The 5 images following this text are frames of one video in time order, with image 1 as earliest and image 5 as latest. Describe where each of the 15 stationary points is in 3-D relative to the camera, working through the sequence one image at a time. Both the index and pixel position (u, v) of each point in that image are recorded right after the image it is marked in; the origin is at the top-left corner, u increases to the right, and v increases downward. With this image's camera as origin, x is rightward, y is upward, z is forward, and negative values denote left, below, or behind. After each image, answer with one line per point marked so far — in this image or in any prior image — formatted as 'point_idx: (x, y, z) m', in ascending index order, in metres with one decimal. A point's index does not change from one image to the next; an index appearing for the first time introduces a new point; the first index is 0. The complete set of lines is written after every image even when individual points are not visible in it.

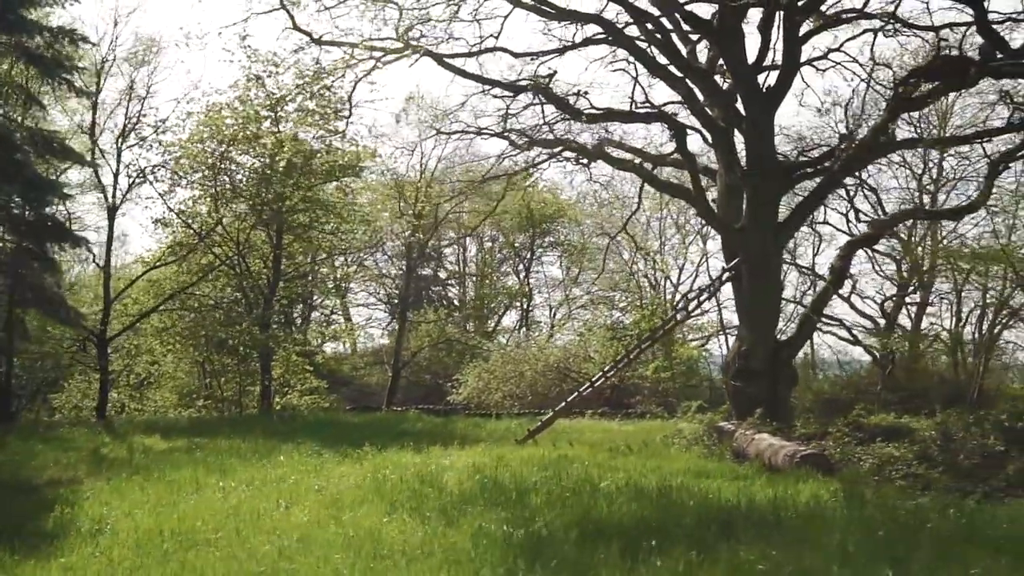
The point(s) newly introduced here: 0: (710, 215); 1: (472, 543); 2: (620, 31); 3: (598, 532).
0: (+3.1, +1.1, +14.7) m
1: (-0.2, -1.6, +6.0) m
2: (+1.8, +4.4, +16.0) m
3: (+0.6, -1.5, +5.8) m
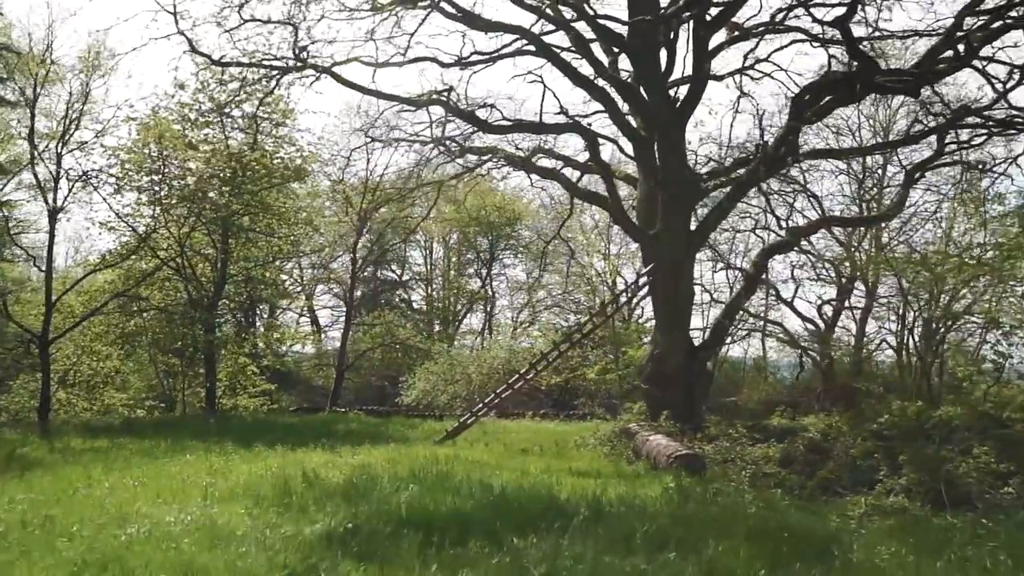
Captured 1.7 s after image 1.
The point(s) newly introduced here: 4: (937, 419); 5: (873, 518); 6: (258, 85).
0: (+1.8, +1.0, +15.1) m
1: (-1.4, -1.7, +6.3) m
2: (+0.5, +4.3, +16.4) m
3: (-0.6, -1.6, +6.2) m
4: (+4.3, -1.3, +9.4) m
5: (+2.6, -1.6, +6.7) m
6: (-5.3, +4.3, +19.6) m
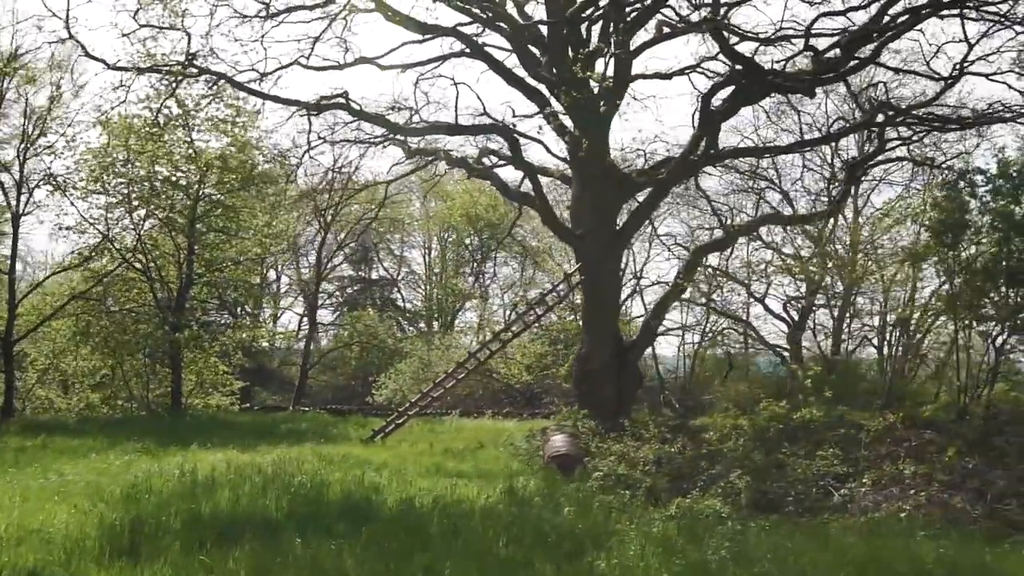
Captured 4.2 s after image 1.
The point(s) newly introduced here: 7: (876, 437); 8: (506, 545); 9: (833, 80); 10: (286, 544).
0: (+0.7, +1.0, +15.1) m
1: (-2.9, -1.7, +6.5) m
2: (-0.6, +4.3, +16.5) m
3: (-2.1, -1.6, +6.4) m
4: (+2.9, -1.3, +9.4) m
5: (+1.2, -1.7, +6.7) m
6: (-6.3, +4.2, +19.9) m
7: (+3.3, -1.3, +8.5) m
8: (-0.1, -1.6, +5.7) m
9: (+4.0, +2.6, +11.5) m
10: (-1.4, -1.6, +5.8) m
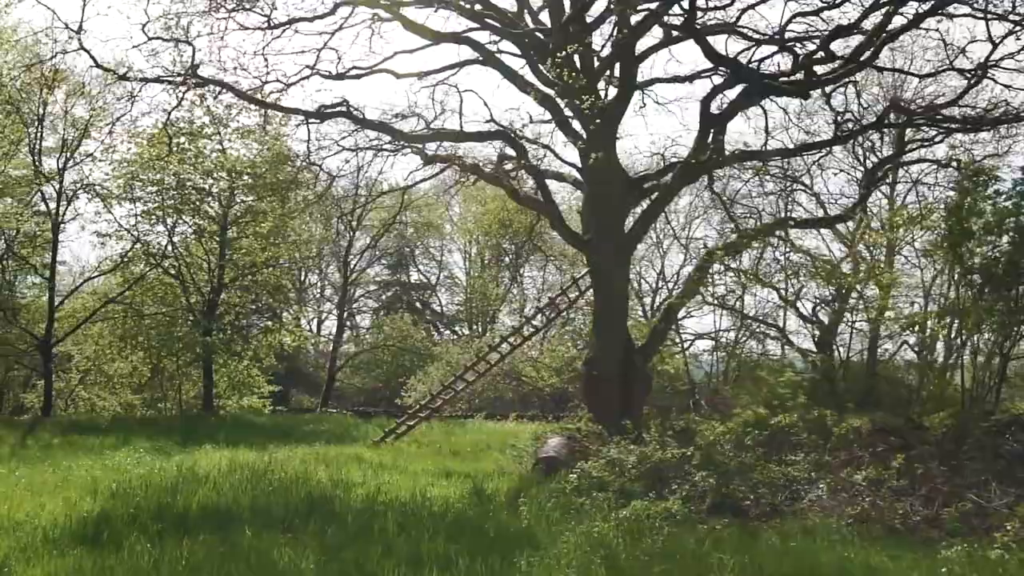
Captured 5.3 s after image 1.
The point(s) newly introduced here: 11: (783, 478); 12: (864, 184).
0: (+0.8, +1.0, +15.3) m
1: (-3.2, -1.7, +6.9) m
2: (-0.4, +4.3, +16.7) m
3: (-2.5, -1.7, +6.7) m
4: (+2.7, -1.4, +9.4) m
5: (+0.8, -1.7, +6.8) m
6: (-5.9, +4.1, +20.4) m
7: (+3.1, -1.4, +8.5) m
8: (-0.4, -1.6, +5.9) m
9: (+3.9, +2.5, +11.5) m
10: (-1.8, -1.6, +6.0) m
11: (+2.3, -1.6, +7.8) m
12: (+6.4, +1.9, +16.8) m
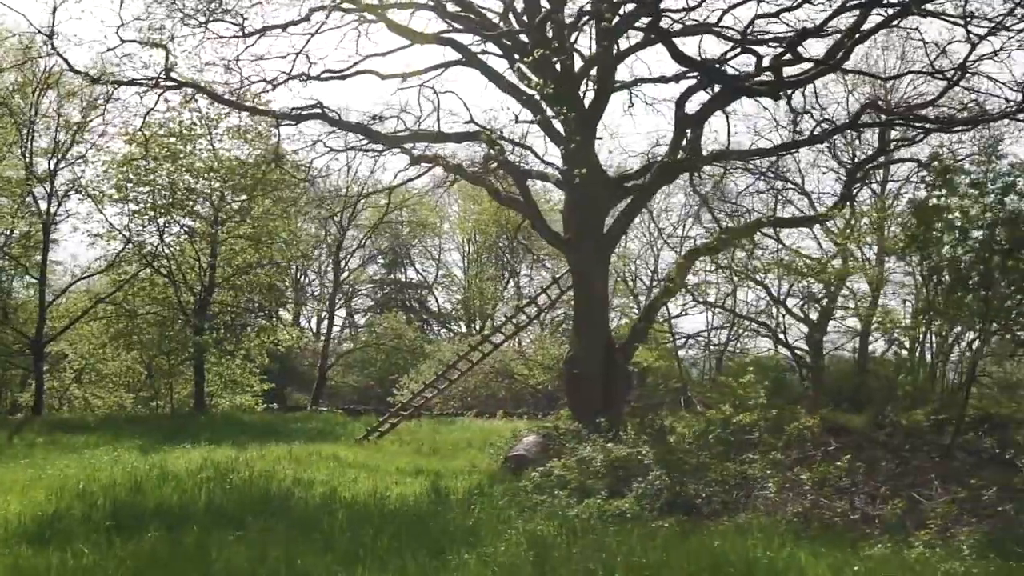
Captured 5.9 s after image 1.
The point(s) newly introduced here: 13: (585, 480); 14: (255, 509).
0: (+0.5, +1.0, +15.4) m
1: (-3.6, -1.8, +7.0) m
2: (-0.7, +4.3, +16.8) m
3: (-2.8, -1.7, +6.8) m
4: (+2.4, -1.4, +9.5) m
5: (+0.5, -1.7, +6.9) m
6: (-6.2, +4.2, +20.5) m
7: (+2.7, -1.4, +8.5) m
8: (-0.8, -1.6, +6.0) m
9: (+3.6, +2.5, +11.6) m
10: (-2.2, -1.6, +6.1) m
11: (+1.9, -1.6, +7.9) m
12: (+6.0, +1.9, +16.9) m
13: (+0.7, -1.9, +9.0) m
14: (-1.9, -1.7, +7.0) m
